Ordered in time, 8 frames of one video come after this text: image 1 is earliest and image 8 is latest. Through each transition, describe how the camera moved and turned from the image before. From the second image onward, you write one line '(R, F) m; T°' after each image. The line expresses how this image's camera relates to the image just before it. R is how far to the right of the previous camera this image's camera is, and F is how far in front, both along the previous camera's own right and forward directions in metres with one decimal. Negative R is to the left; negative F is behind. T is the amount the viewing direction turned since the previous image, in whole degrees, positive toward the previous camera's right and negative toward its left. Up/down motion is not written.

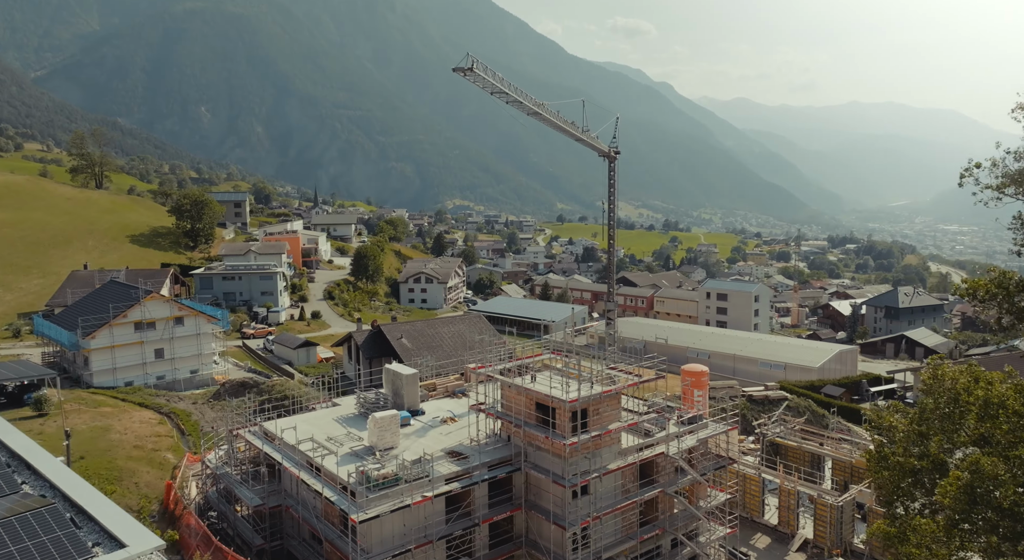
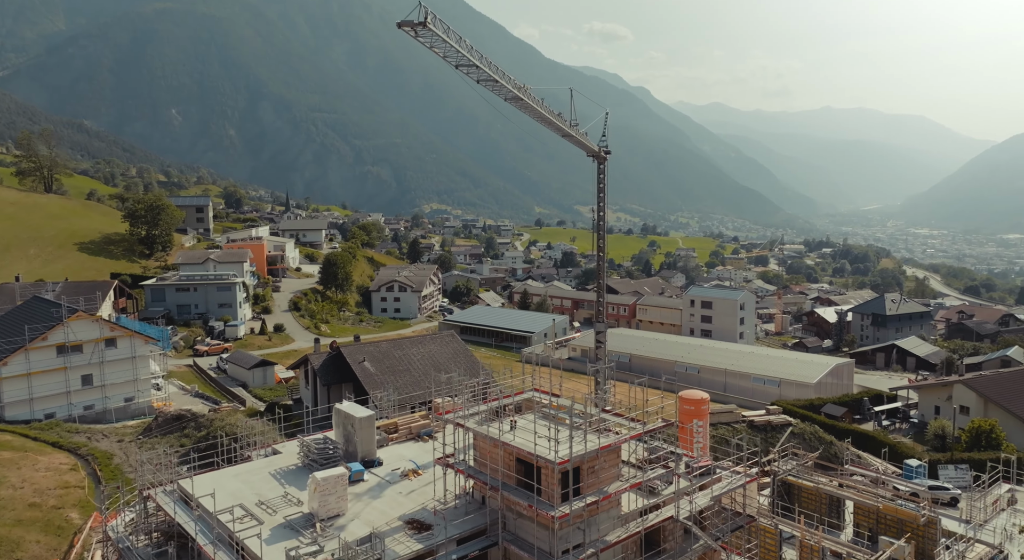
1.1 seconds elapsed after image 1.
(0.0, +1.8) m; +2°
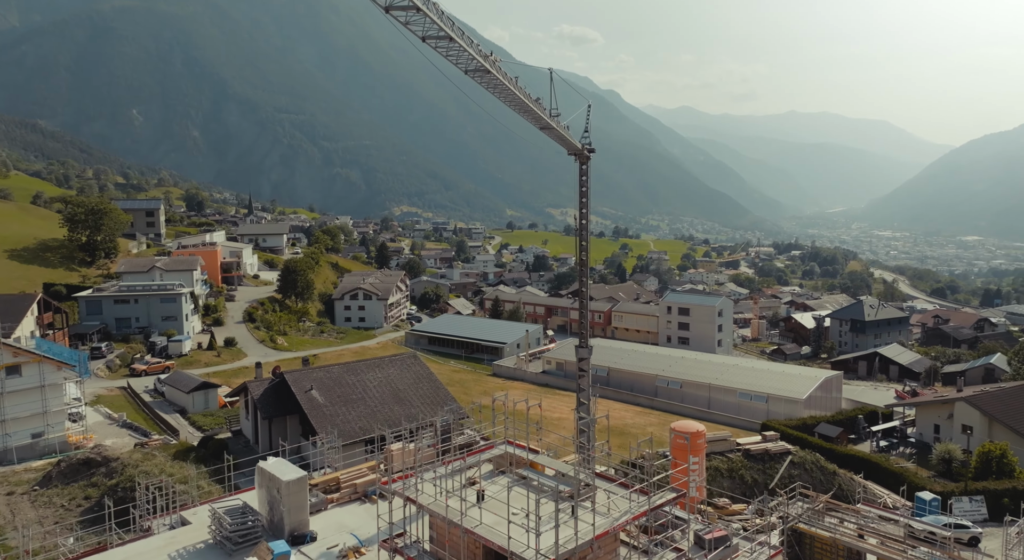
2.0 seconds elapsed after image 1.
(+0.1, +1.8) m; +2°
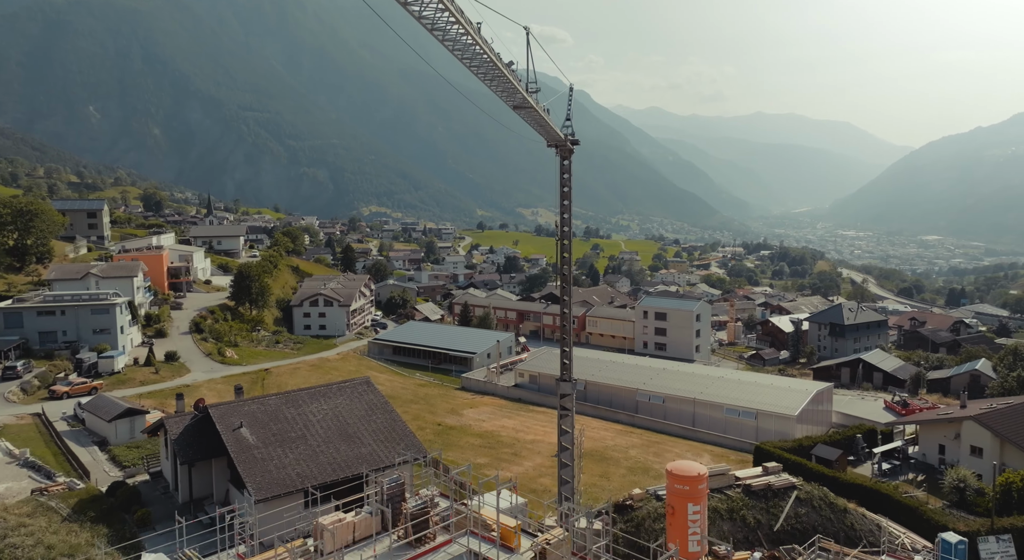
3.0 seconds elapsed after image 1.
(+0.1, +1.9) m; +2°
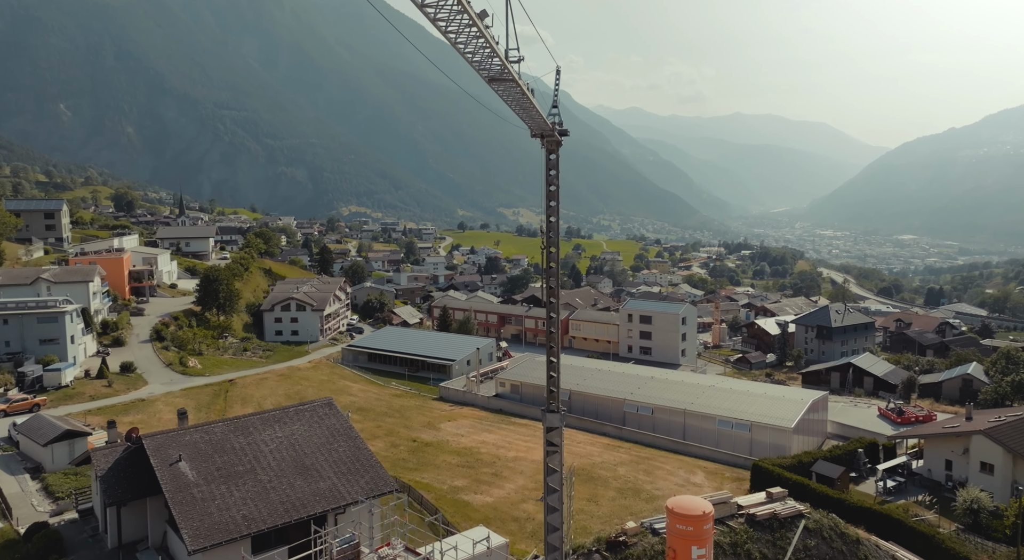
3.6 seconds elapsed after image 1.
(0.0, +1.3) m; +1°
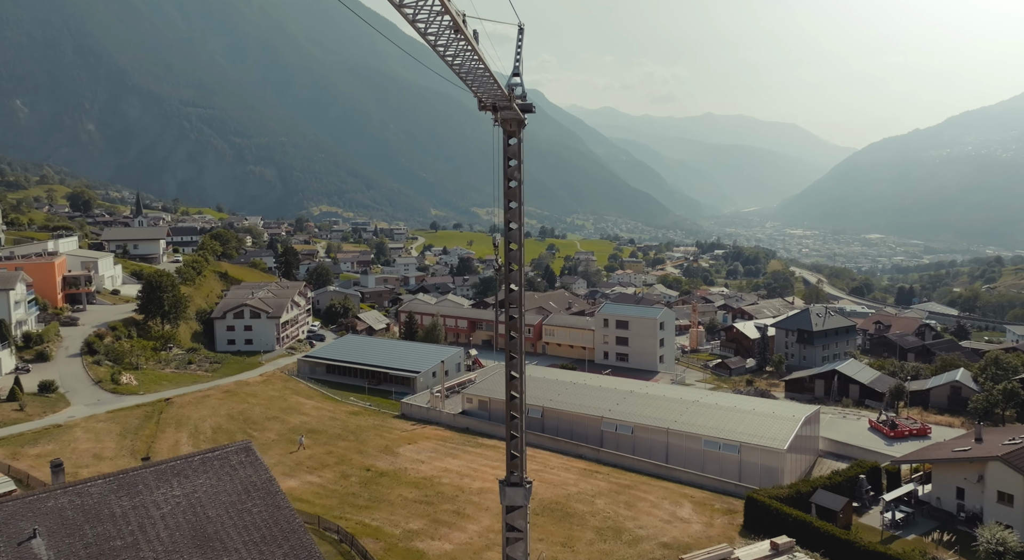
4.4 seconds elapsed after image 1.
(+0.2, +1.9) m; +2°
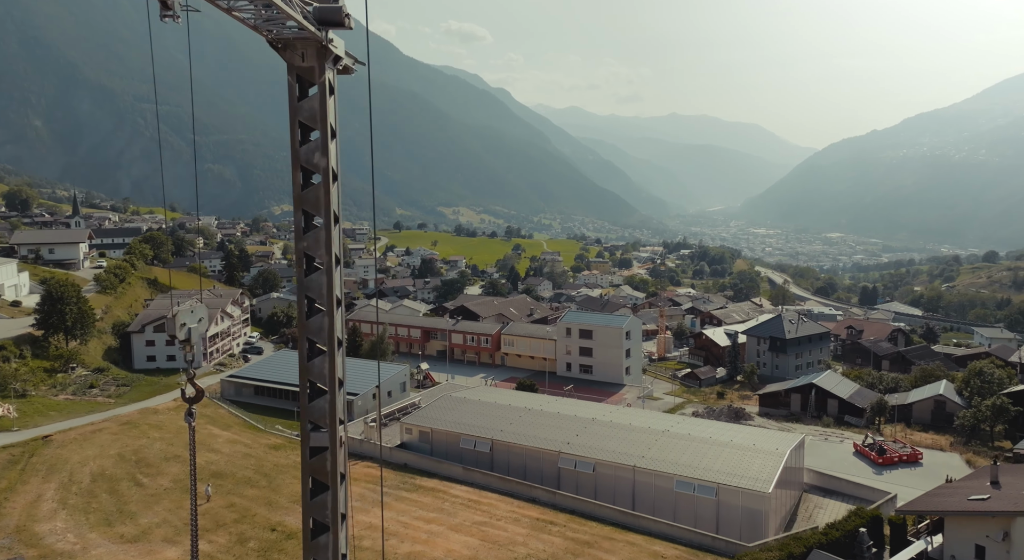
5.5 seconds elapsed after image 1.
(+0.6, +2.8) m; +3°
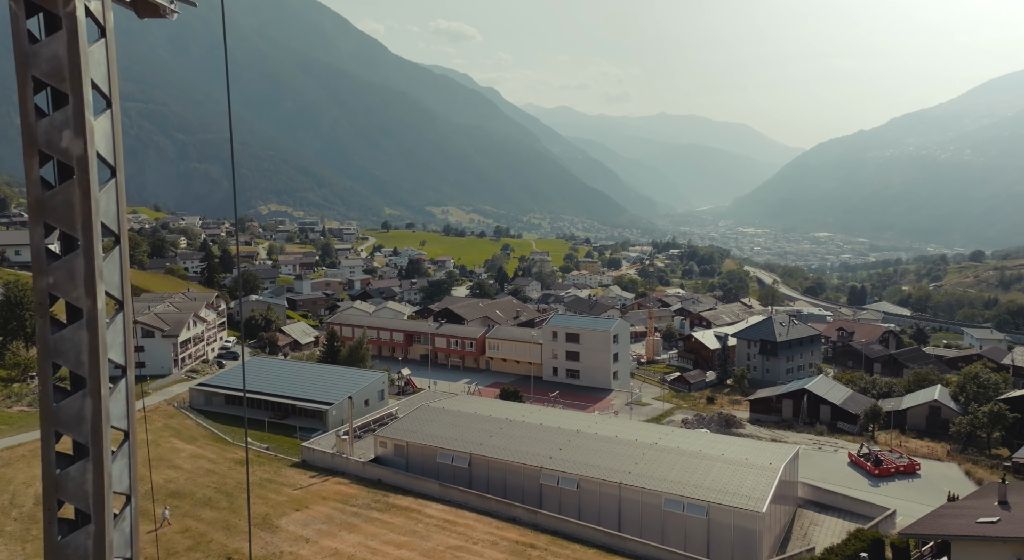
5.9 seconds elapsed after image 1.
(+0.3, +1.0) m; +1°
